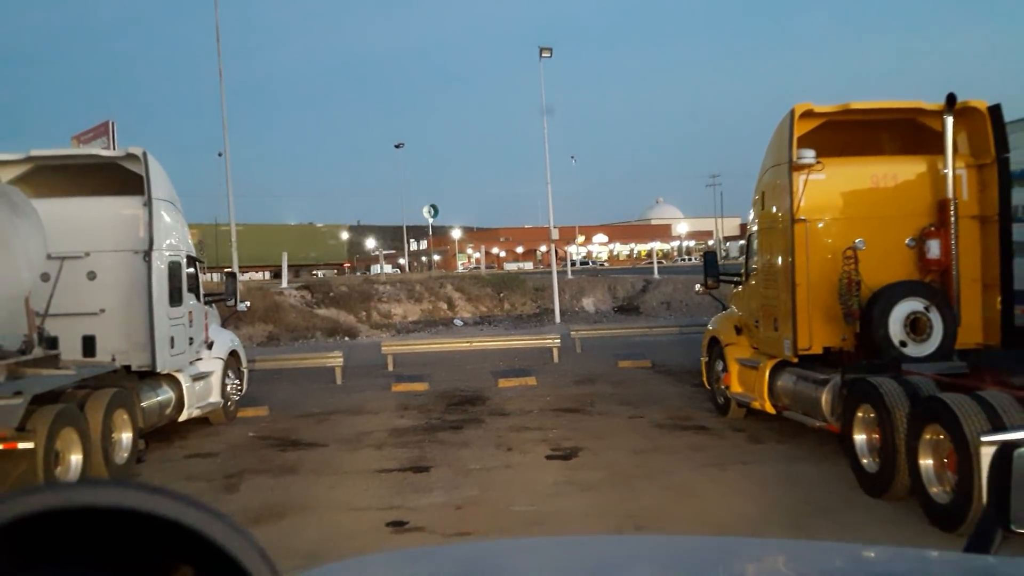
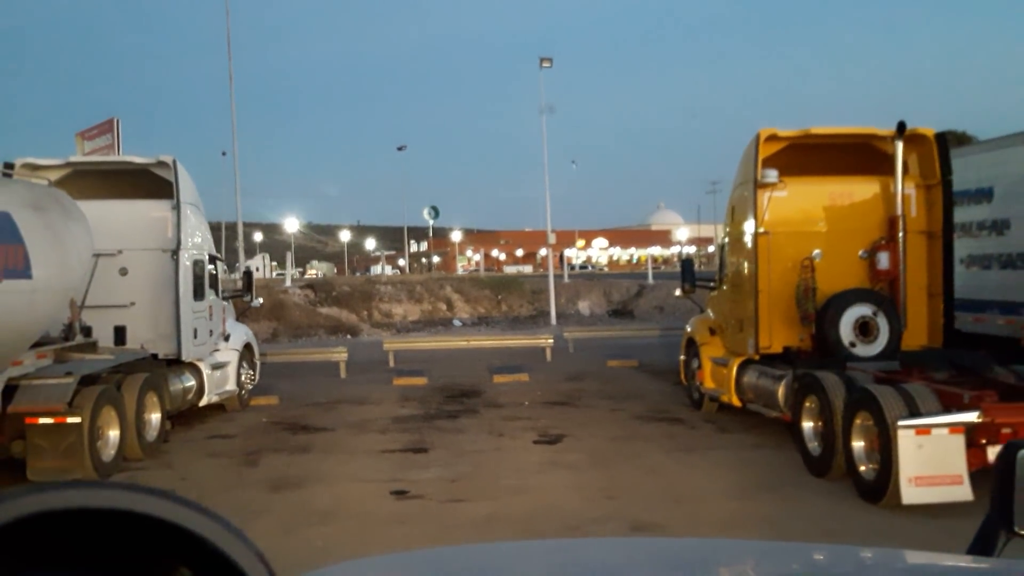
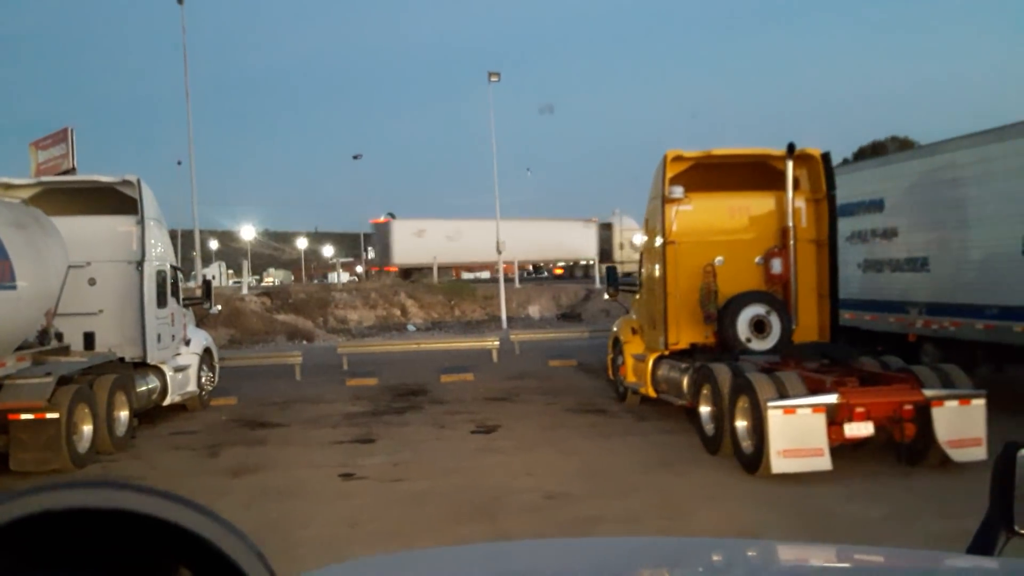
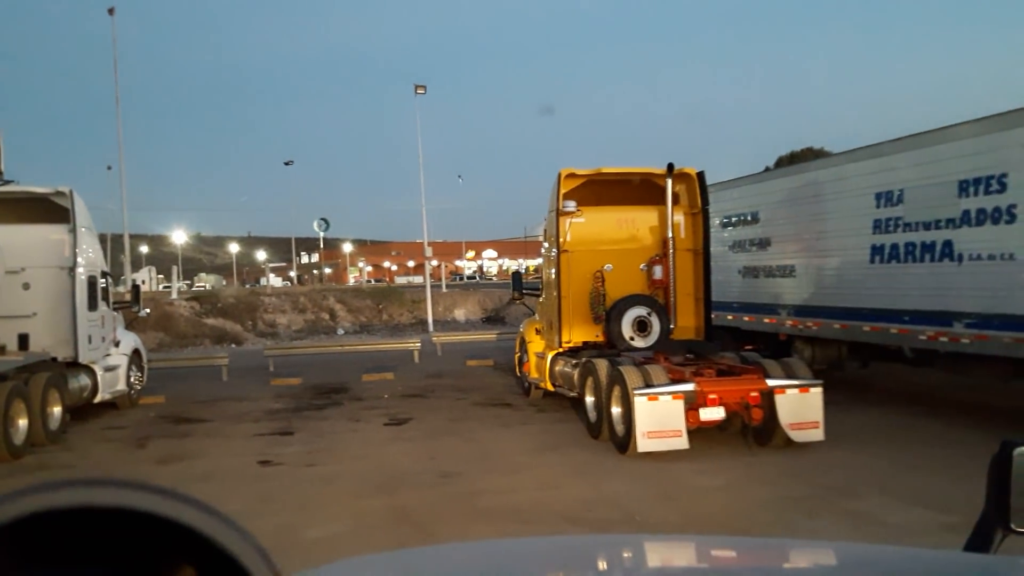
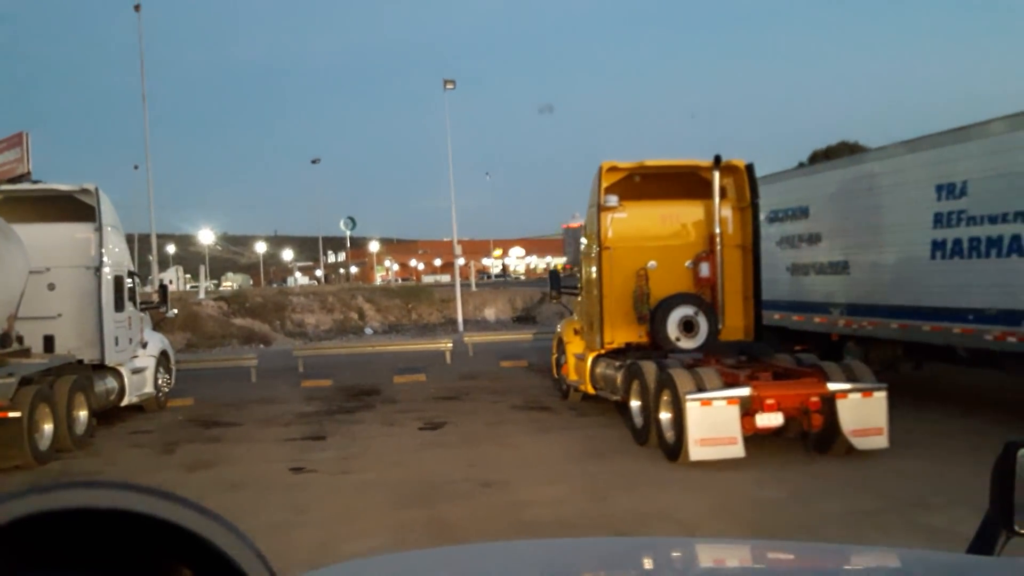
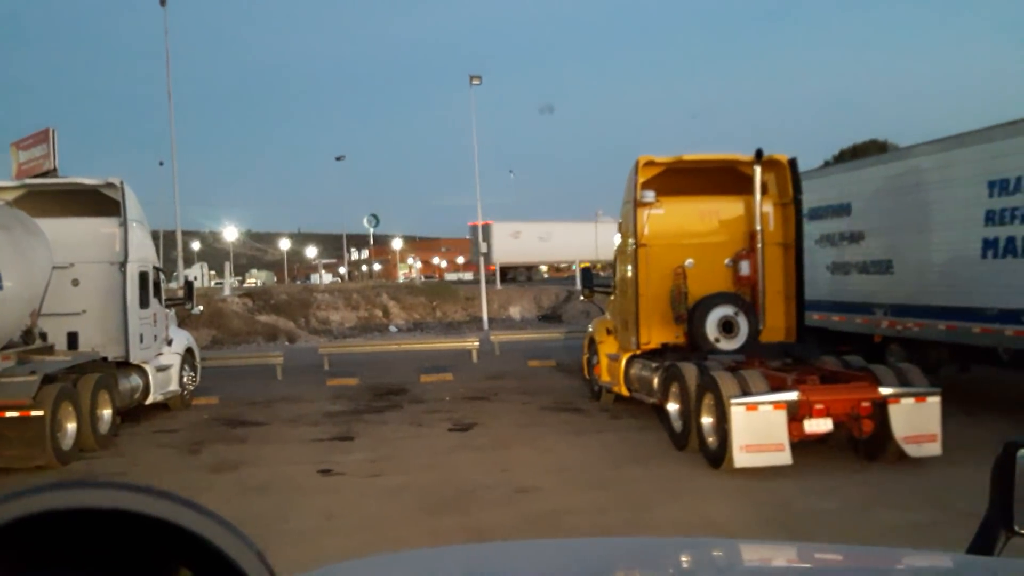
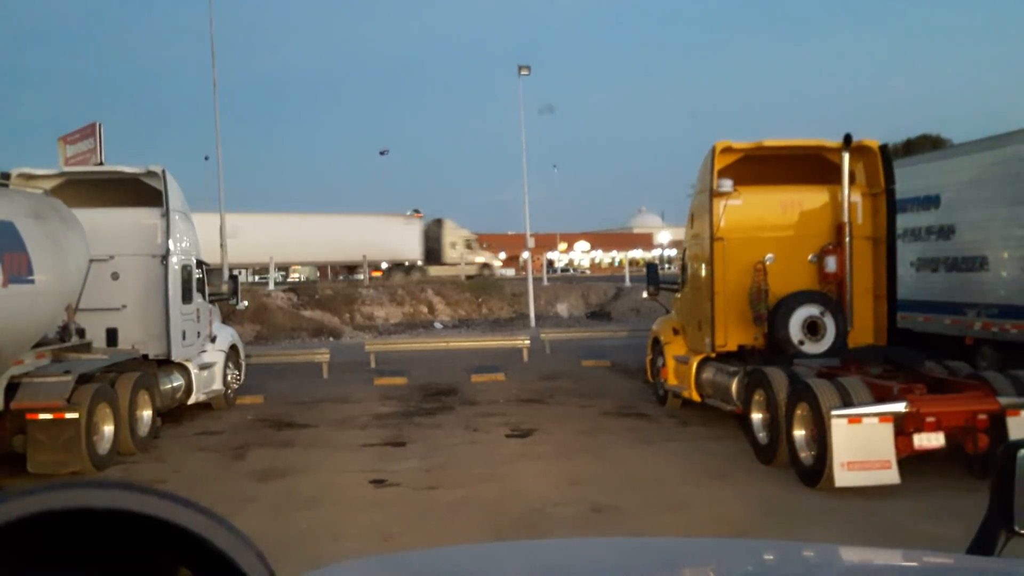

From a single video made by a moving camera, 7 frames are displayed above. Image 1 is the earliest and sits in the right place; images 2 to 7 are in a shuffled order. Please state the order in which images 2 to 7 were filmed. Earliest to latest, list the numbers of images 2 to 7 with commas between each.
2, 7, 3, 6, 5, 4
